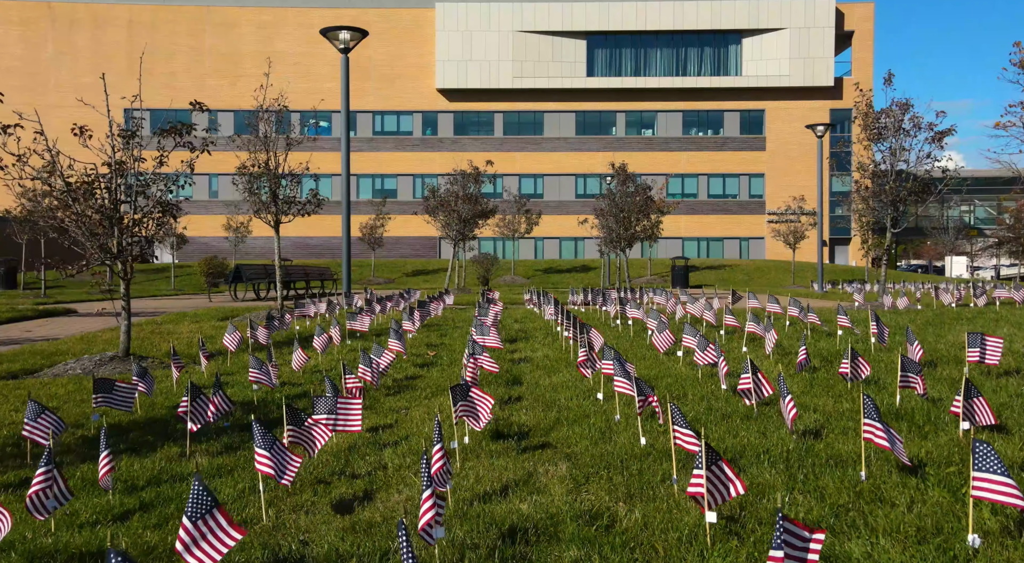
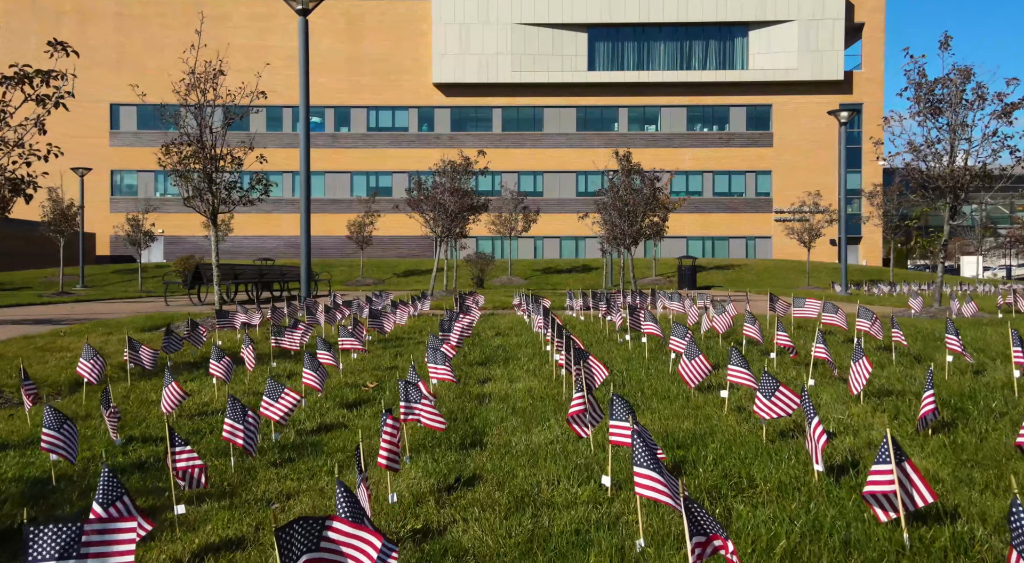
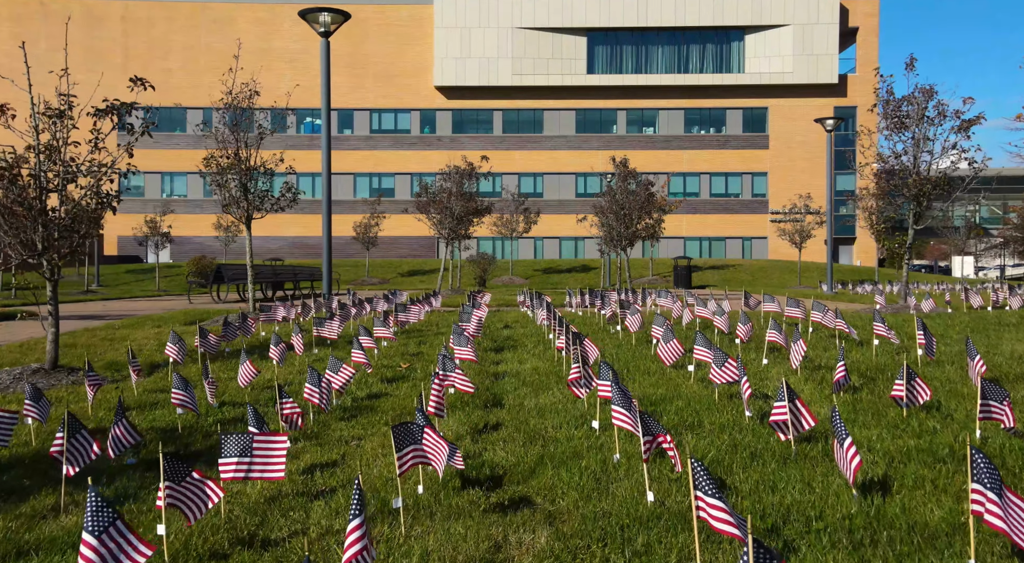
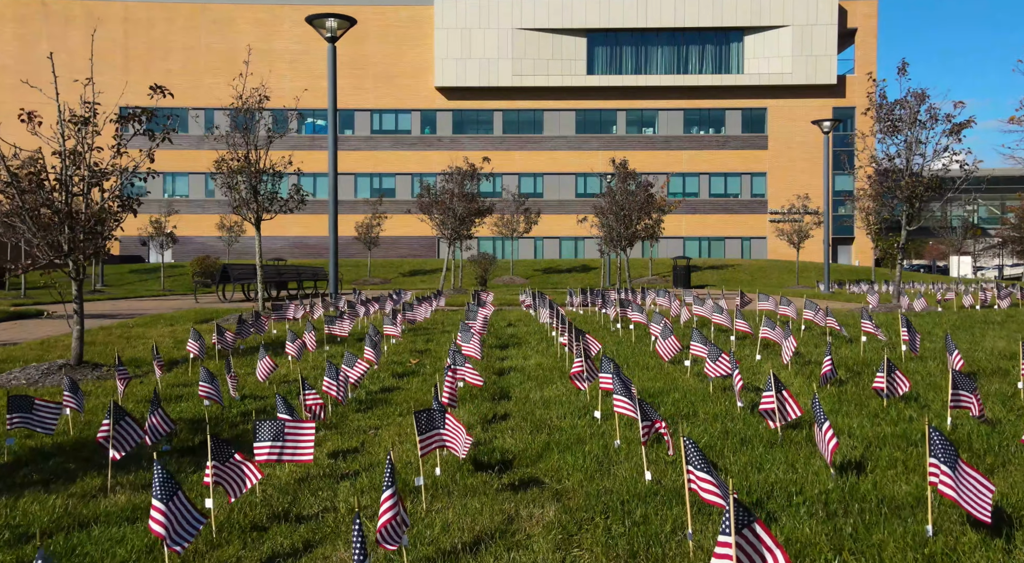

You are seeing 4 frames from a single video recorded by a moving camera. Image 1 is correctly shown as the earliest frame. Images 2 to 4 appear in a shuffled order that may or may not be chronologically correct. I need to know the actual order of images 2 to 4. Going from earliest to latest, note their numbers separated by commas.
4, 3, 2
